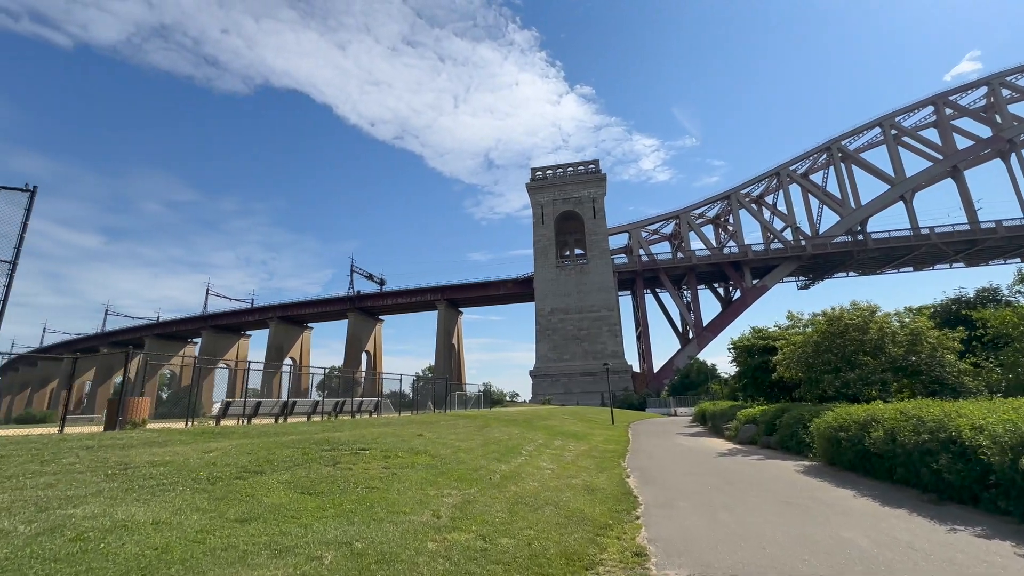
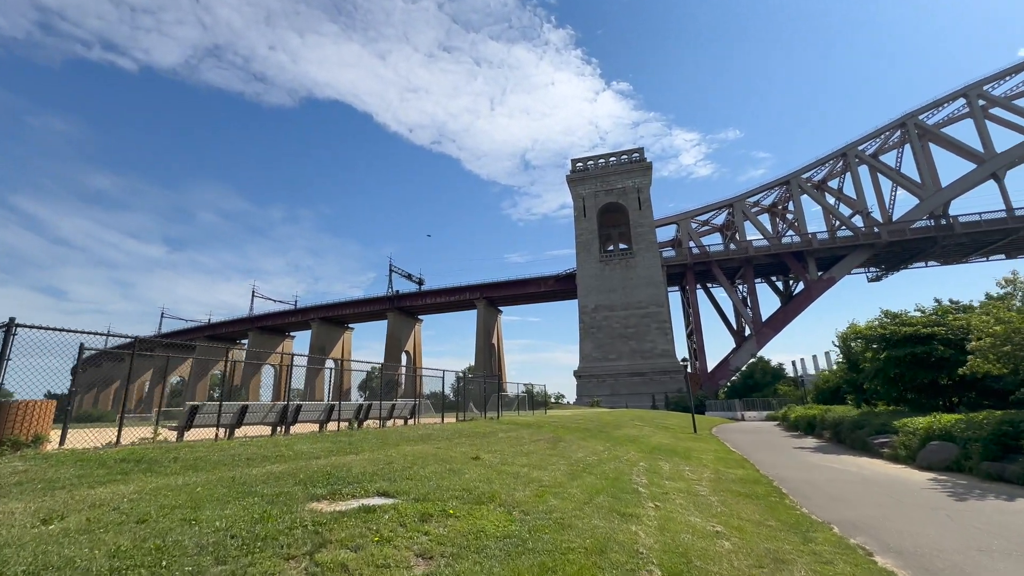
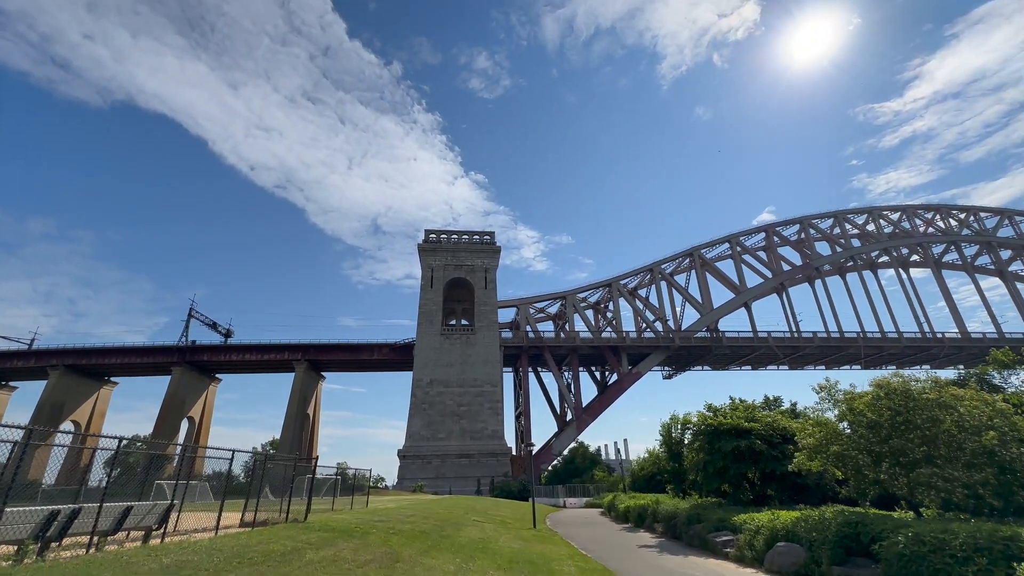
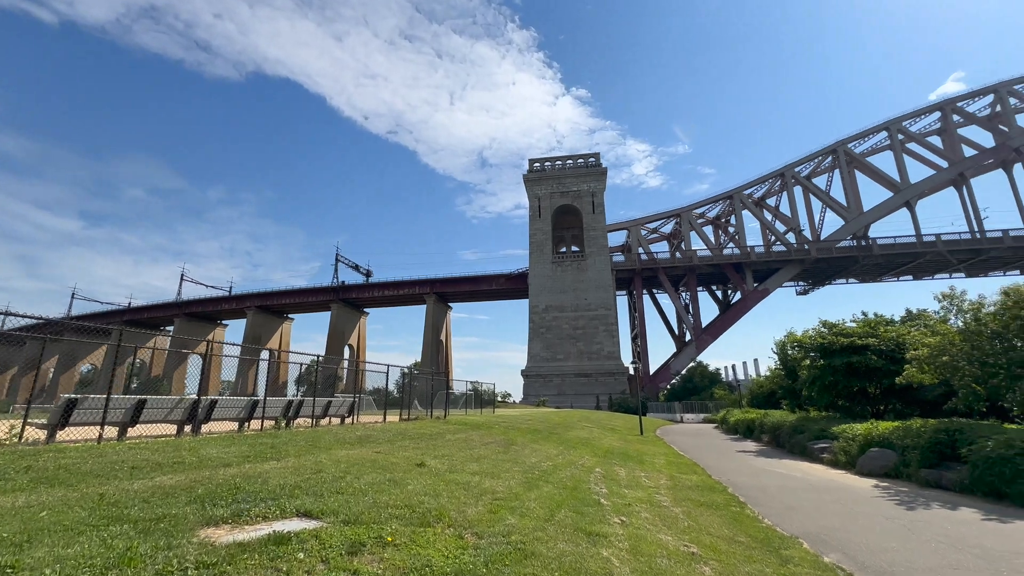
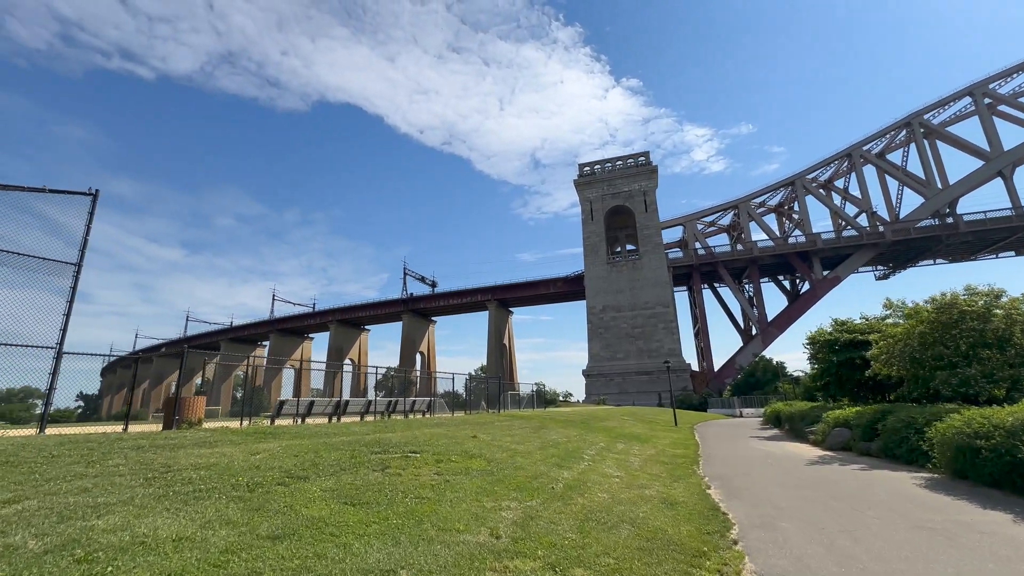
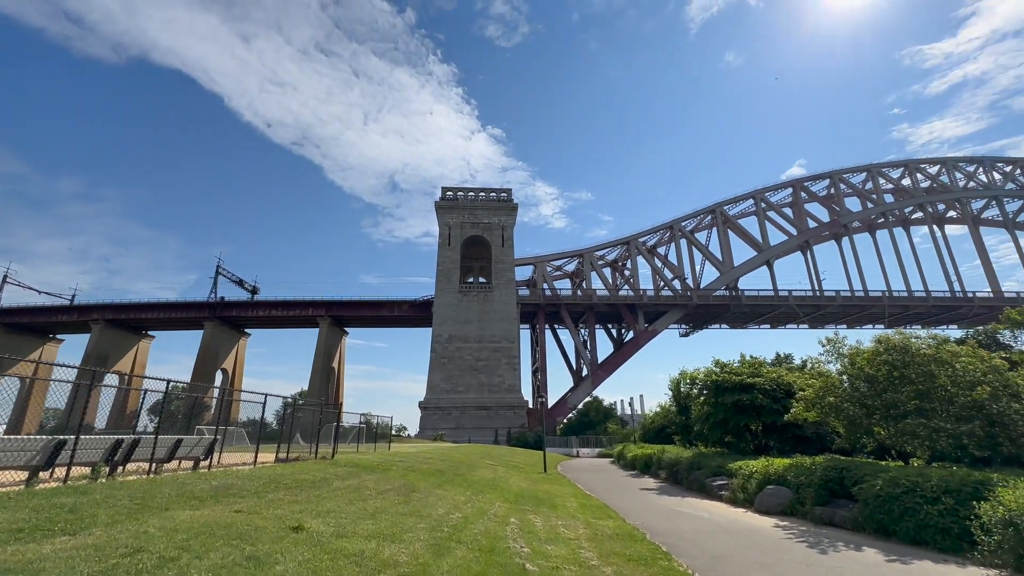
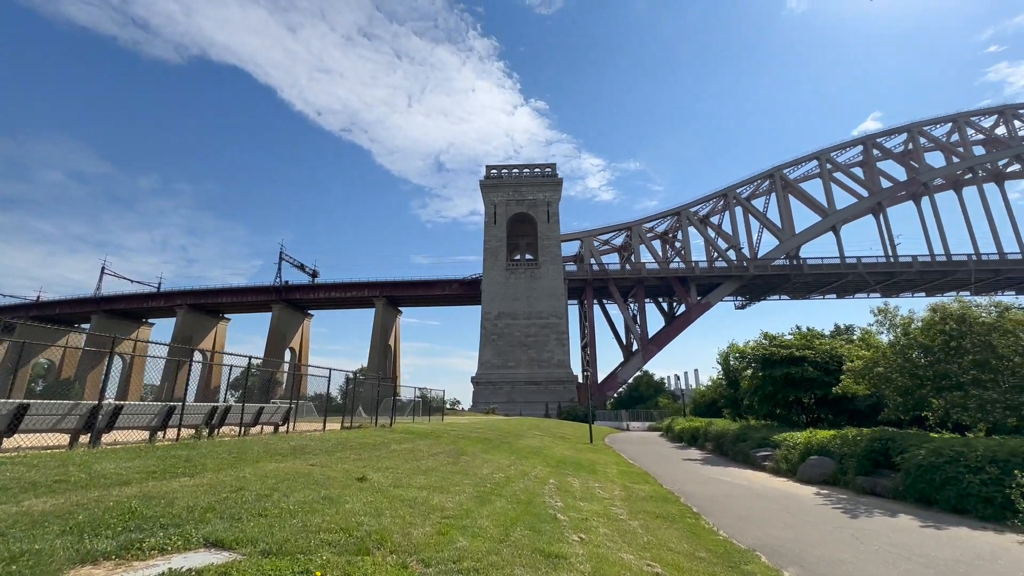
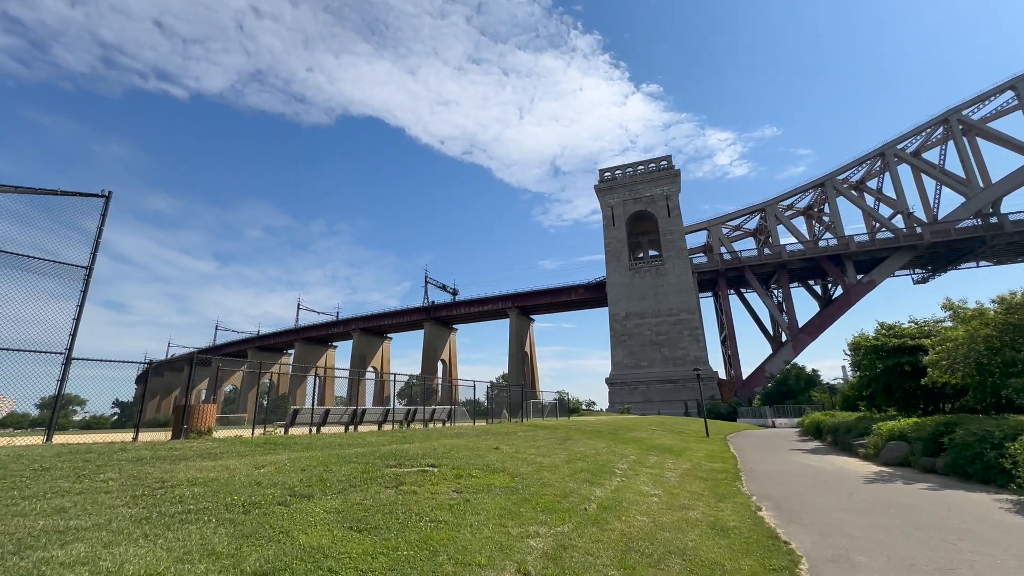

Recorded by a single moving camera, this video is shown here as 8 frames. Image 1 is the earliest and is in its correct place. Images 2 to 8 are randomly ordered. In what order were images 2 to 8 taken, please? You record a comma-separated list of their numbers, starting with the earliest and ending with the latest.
5, 8, 2, 4, 7, 6, 3
